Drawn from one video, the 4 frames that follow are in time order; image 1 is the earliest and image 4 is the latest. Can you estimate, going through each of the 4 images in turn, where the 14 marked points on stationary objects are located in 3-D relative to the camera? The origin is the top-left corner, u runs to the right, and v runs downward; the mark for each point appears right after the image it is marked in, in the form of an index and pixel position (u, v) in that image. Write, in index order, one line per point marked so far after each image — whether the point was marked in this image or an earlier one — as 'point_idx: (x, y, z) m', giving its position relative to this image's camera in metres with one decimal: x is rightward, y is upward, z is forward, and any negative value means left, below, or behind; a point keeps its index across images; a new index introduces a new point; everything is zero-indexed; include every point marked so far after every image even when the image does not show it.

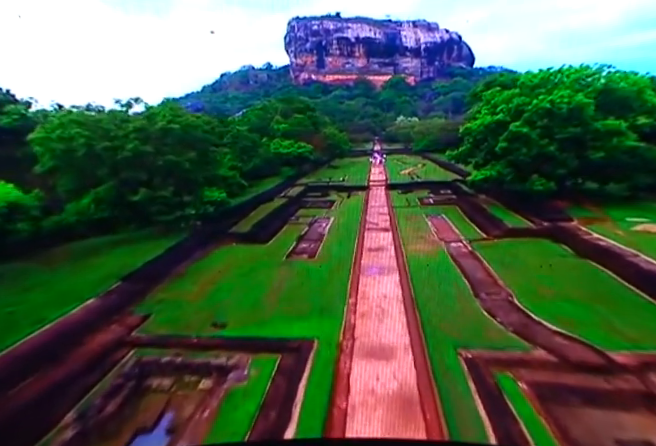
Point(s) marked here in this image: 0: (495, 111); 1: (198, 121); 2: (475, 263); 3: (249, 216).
0: (+10.3, +6.9, +18.1) m
1: (-8.1, +6.3, +18.2) m
2: (+6.5, -1.8, +12.8) m
3: (-5.3, +0.4, +19.4) m
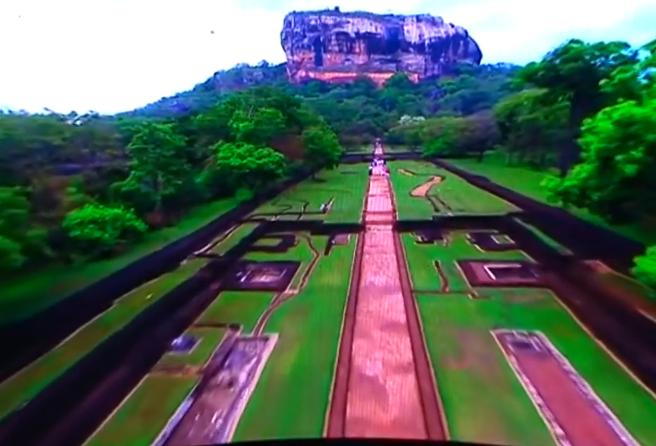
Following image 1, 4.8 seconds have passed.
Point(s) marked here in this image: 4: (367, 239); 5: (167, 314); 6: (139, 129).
0: (+8.5, +3.3, +6.4) m
1: (-10.0, +2.6, +6.6) m
2: (+4.6, -5.4, +1.1) m
3: (-7.1, -3.3, +7.8) m
4: (+2.1, -0.9, +15.9) m
5: (-5.2, -2.8, +9.5) m
6: (-12.3, +6.1, +19.1) m
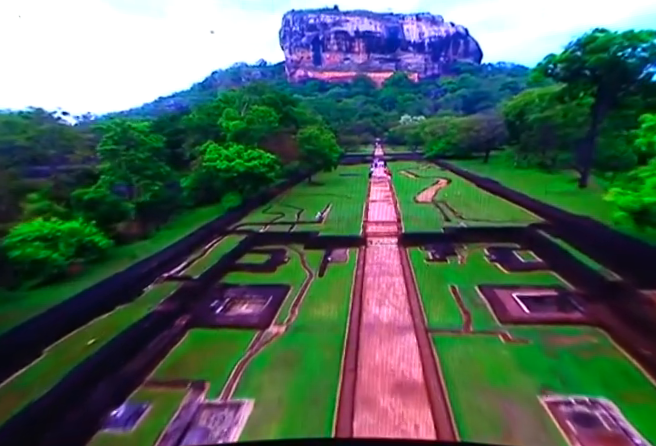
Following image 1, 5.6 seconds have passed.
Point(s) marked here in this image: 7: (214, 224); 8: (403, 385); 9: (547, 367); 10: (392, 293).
0: (+8.3, +2.6, +4.3) m
1: (-10.1, +2.0, +4.4) m
2: (+4.4, -6.0, -1.0) m
3: (-7.3, -3.9, +5.6) m
4: (+1.9, -1.5, +13.7) m
5: (-5.3, -3.5, +7.4) m
6: (-12.5, +5.5, +16.9) m
7: (-6.7, -0.1, +17.3) m
8: (+1.7, -3.7, +6.9) m
9: (+5.4, -3.4, +7.4) m
10: (+2.3, -2.5, +10.7) m
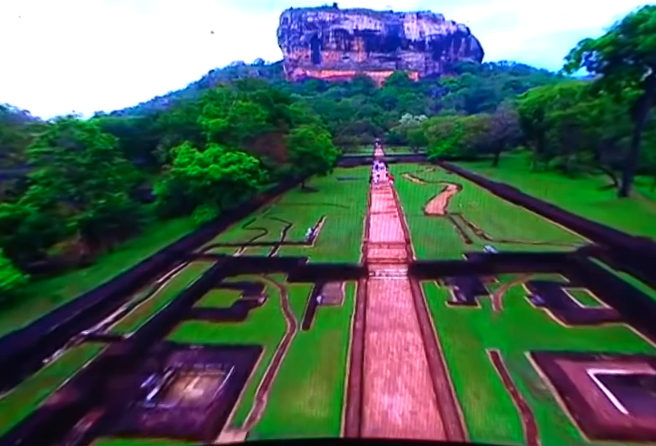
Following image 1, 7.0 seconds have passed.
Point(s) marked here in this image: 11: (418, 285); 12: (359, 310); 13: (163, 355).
0: (+8.0, +1.7, +1.1) m
1: (-10.4, +1.1, +1.1) m
2: (+4.1, -7.0, -4.3) m
3: (-7.6, -4.8, +2.4) m
4: (+1.6, -2.5, +10.5) m
5: (-5.7, -4.4, +4.1) m
6: (-12.9, +4.6, +13.7) m
7: (-7.1, -1.1, +14.0) m
8: (+1.4, -4.6, +3.7) m
9: (+5.1, -4.3, +4.1) m
10: (+2.0, -3.4, +7.5) m
11: (+3.4, -2.2, +11.0) m
12: (+1.1, -2.8, +9.7) m
13: (-4.4, -3.4, +8.0) m
